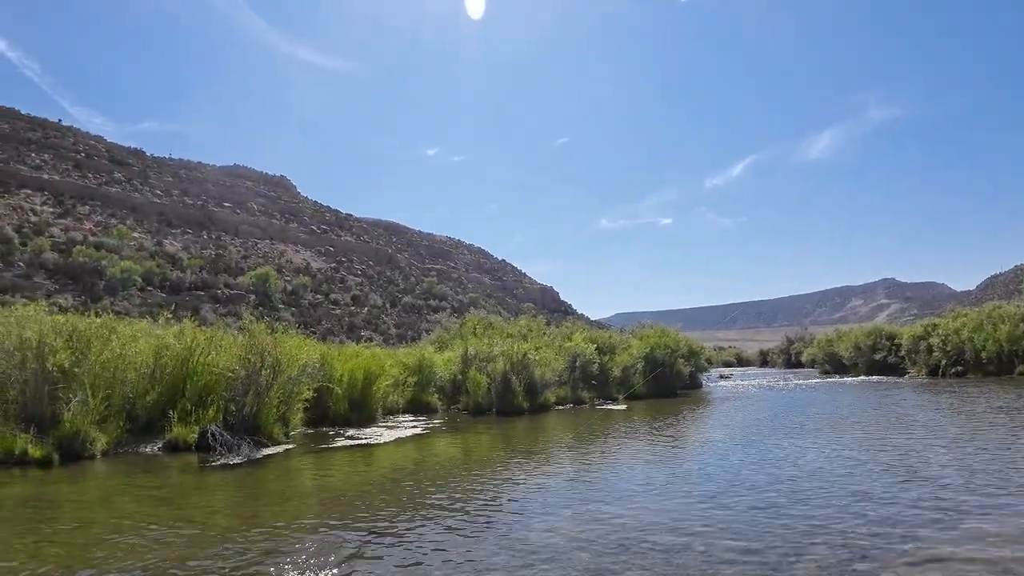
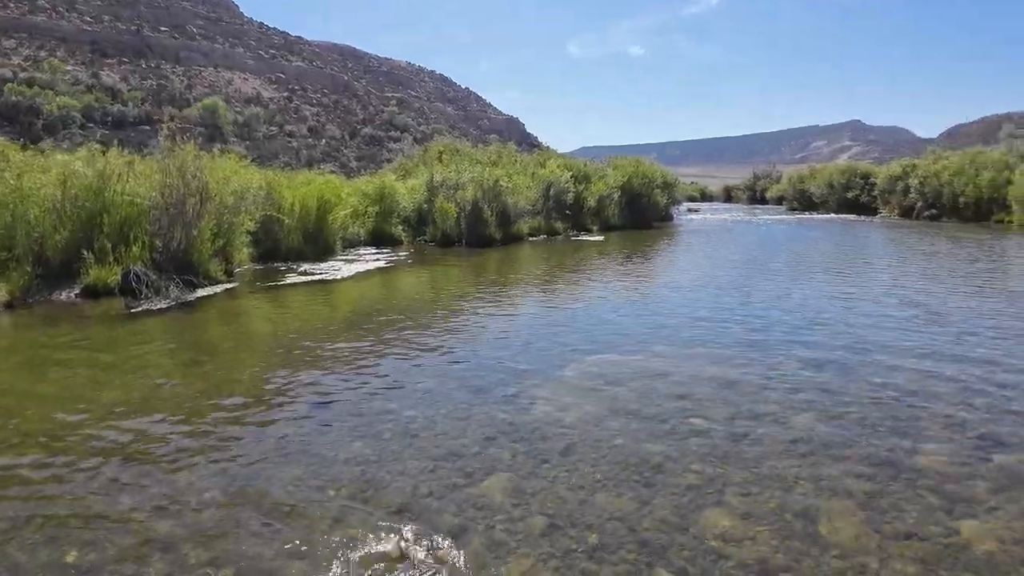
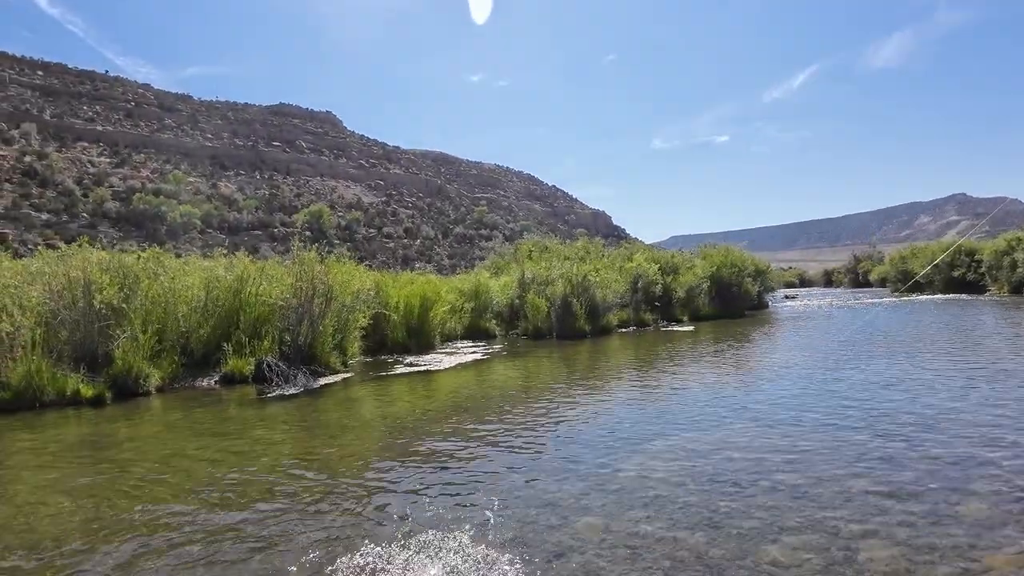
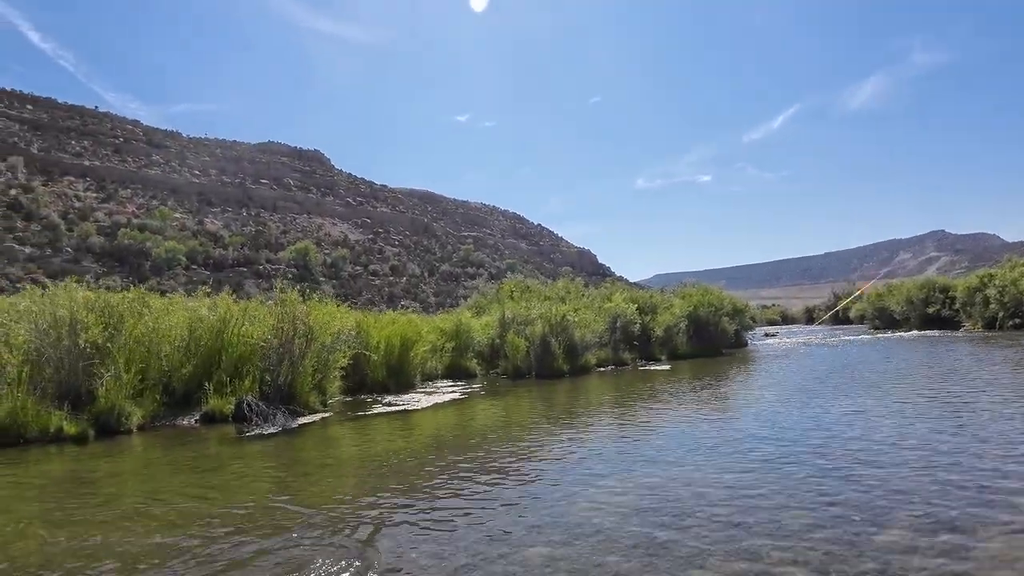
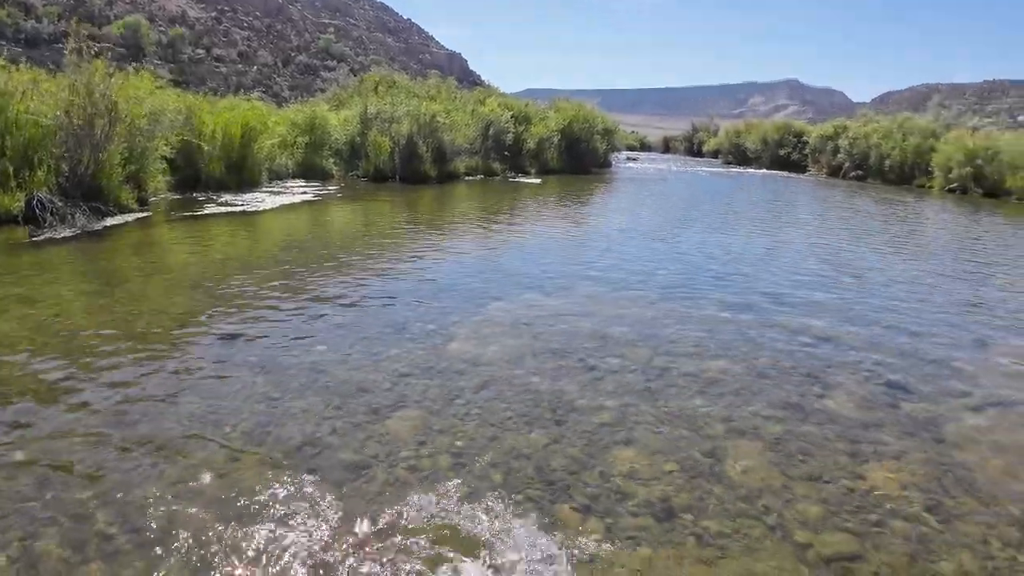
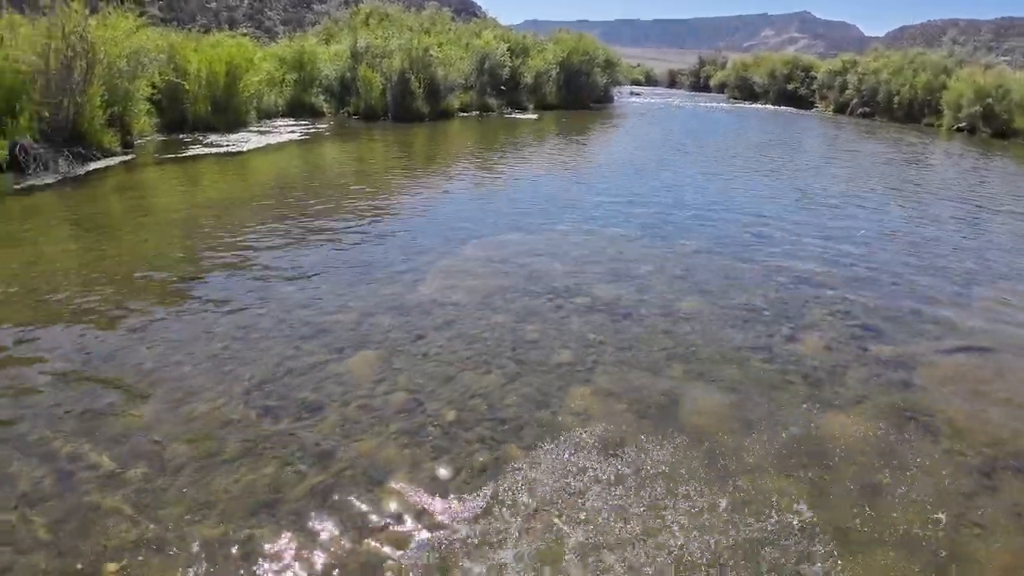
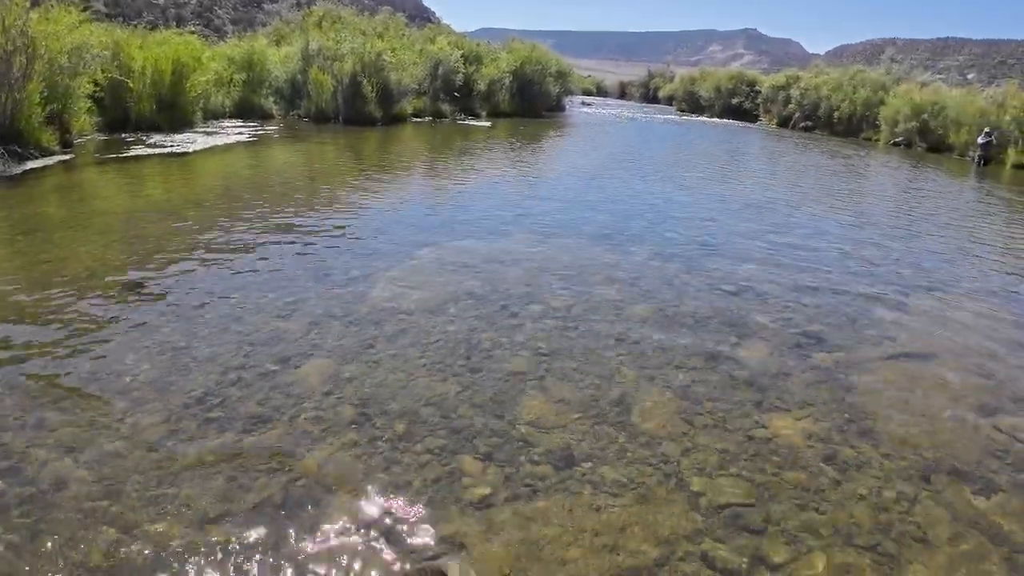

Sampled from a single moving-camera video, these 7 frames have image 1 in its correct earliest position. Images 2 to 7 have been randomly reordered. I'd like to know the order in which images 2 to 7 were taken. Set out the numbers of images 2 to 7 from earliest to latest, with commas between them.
4, 3, 2, 5, 7, 6
